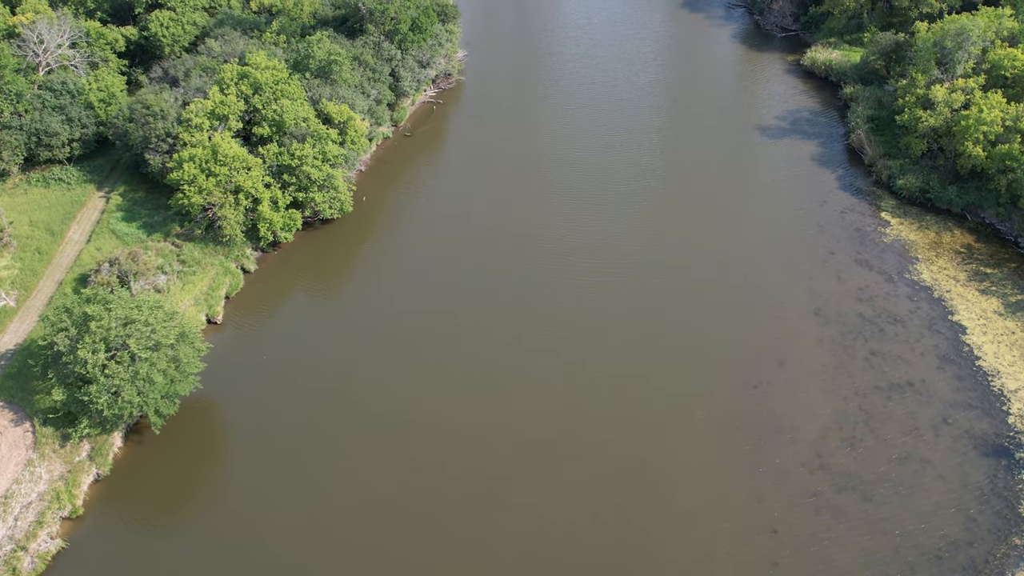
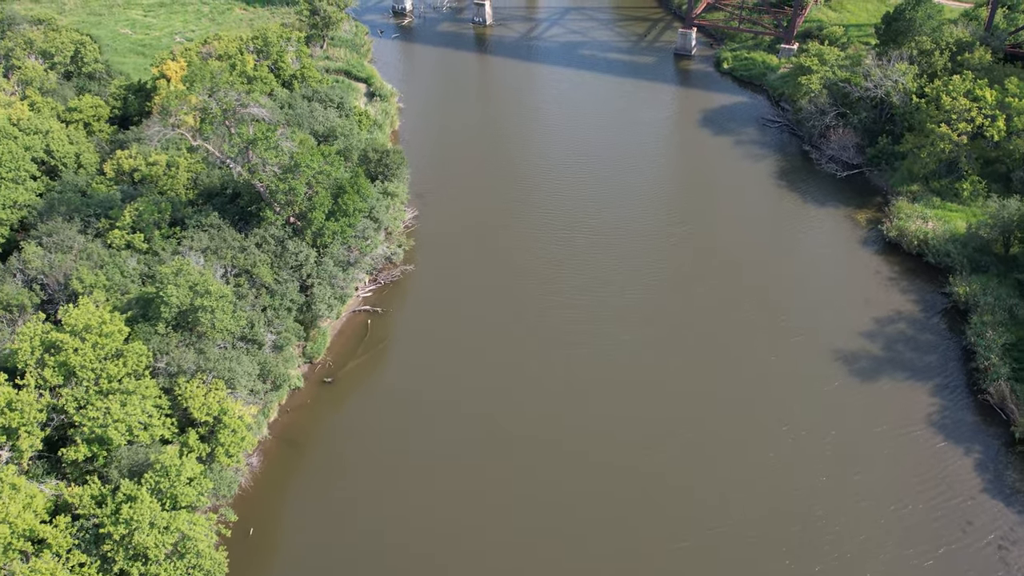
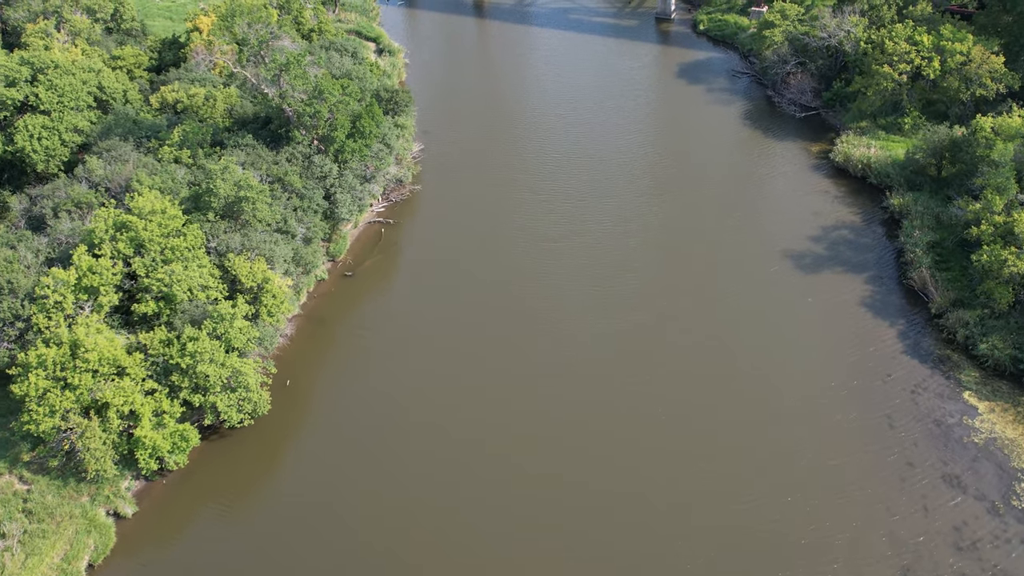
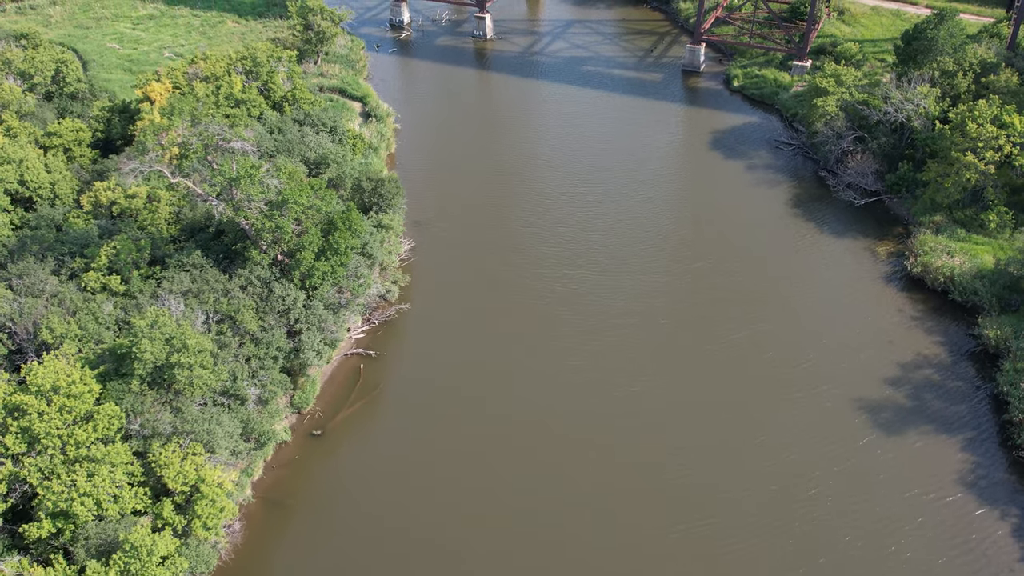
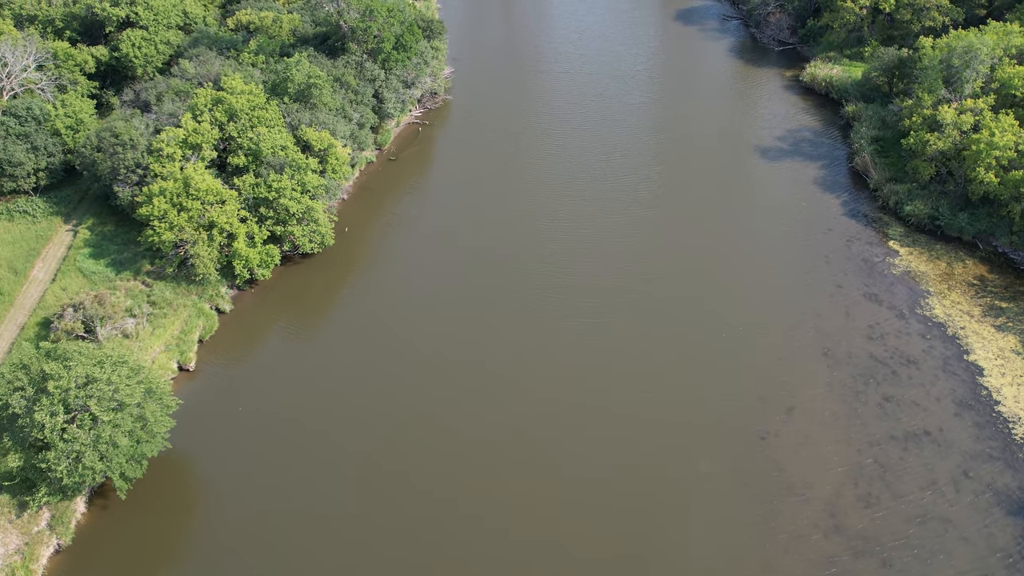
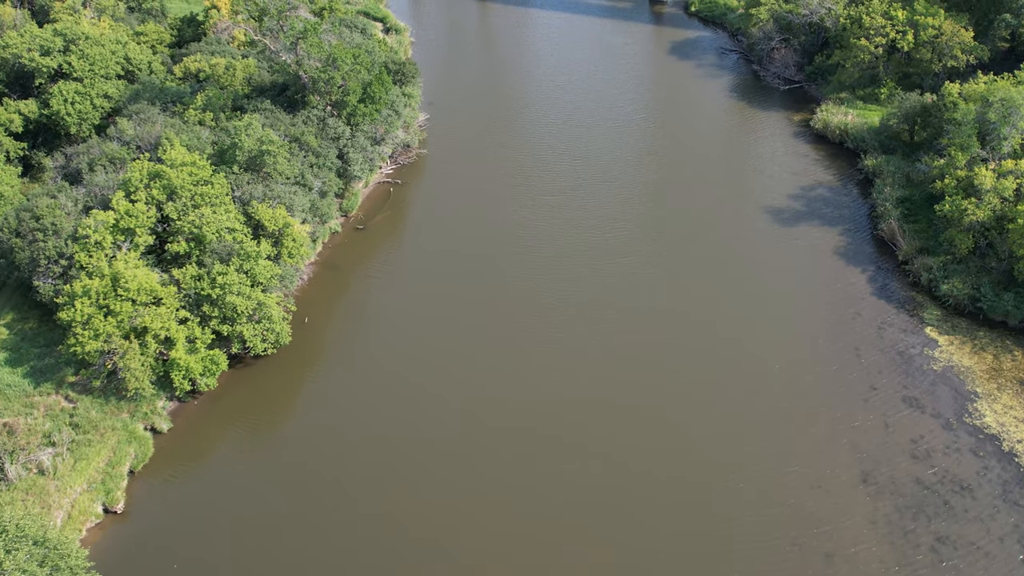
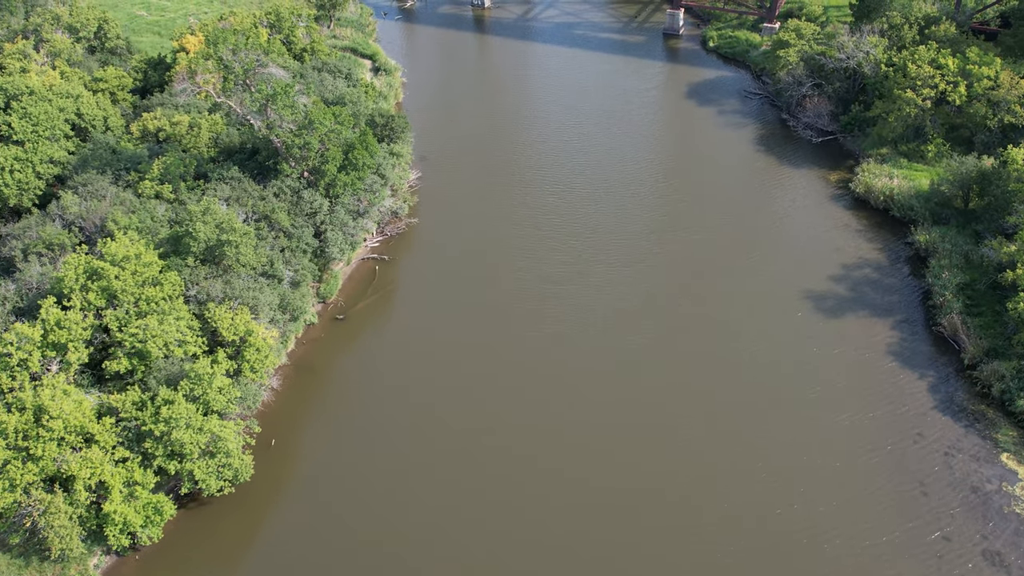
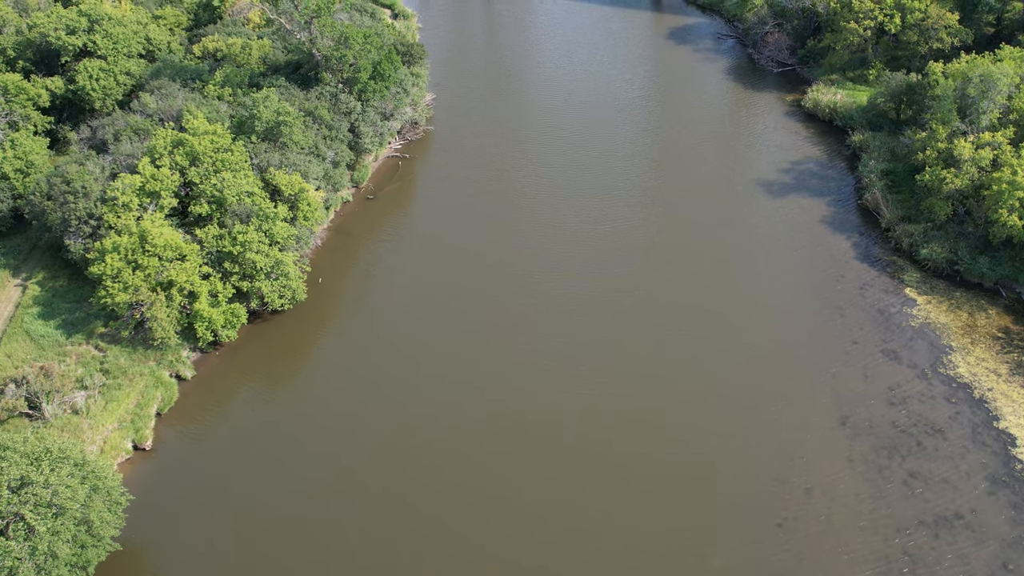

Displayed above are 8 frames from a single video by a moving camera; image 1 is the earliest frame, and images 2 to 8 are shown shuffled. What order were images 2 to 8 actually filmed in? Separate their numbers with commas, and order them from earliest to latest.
5, 8, 6, 3, 7, 2, 4
